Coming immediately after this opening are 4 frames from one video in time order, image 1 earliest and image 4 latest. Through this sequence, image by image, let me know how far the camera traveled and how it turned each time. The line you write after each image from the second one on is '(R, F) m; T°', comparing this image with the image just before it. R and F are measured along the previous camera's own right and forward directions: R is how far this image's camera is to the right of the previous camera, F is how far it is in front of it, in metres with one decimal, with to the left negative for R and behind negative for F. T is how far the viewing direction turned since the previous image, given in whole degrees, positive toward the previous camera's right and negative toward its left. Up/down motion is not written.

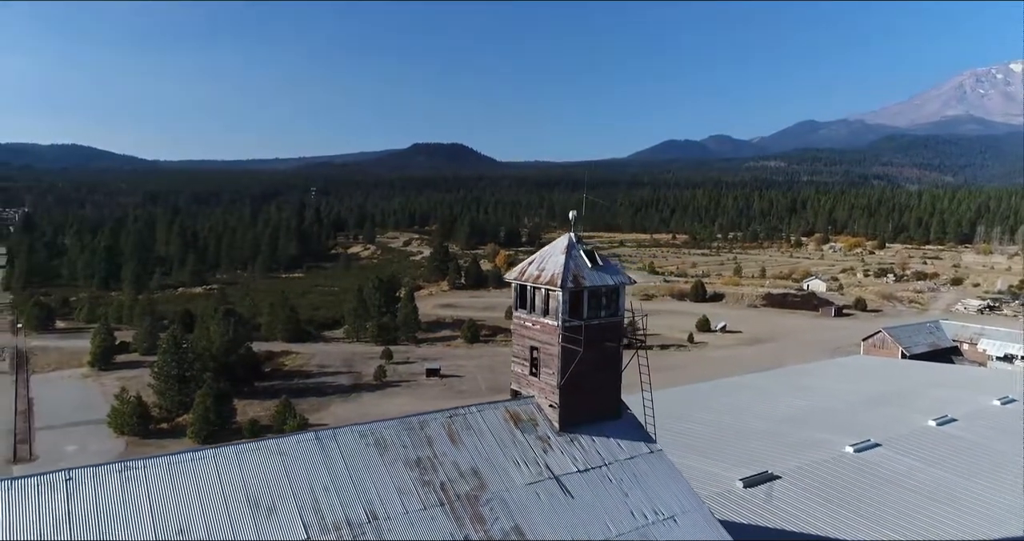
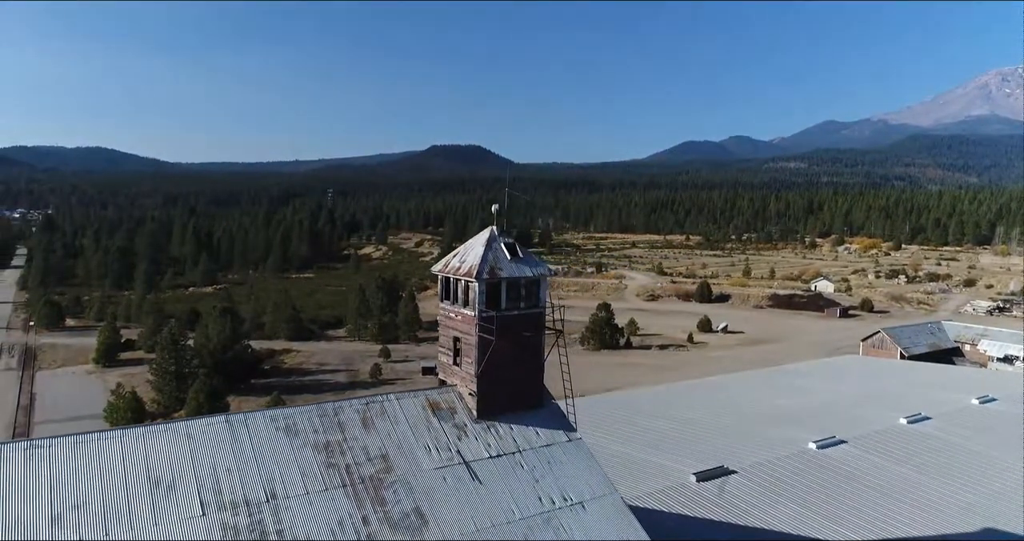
(+1.6, -0.3) m; -1°
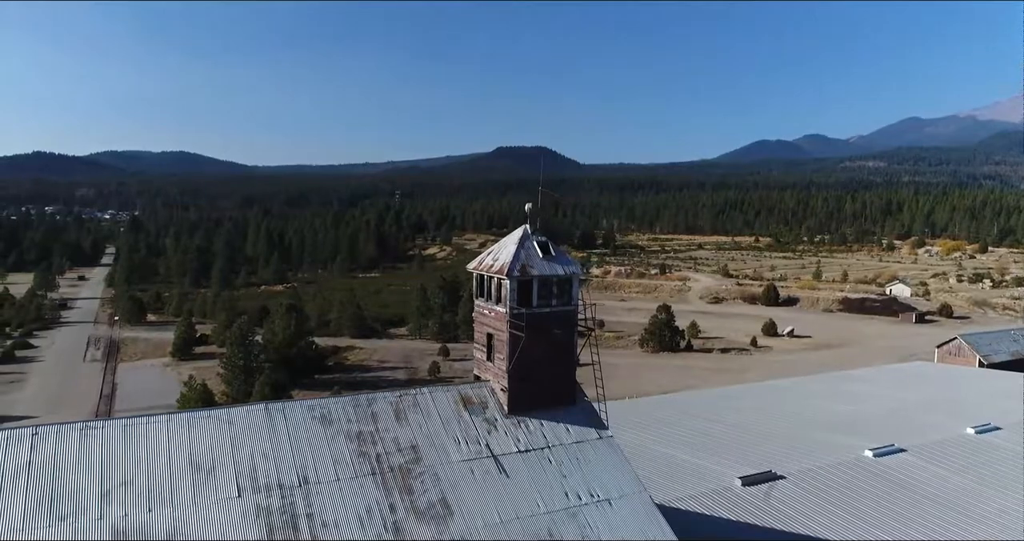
(+0.6, -0.1) m; -5°
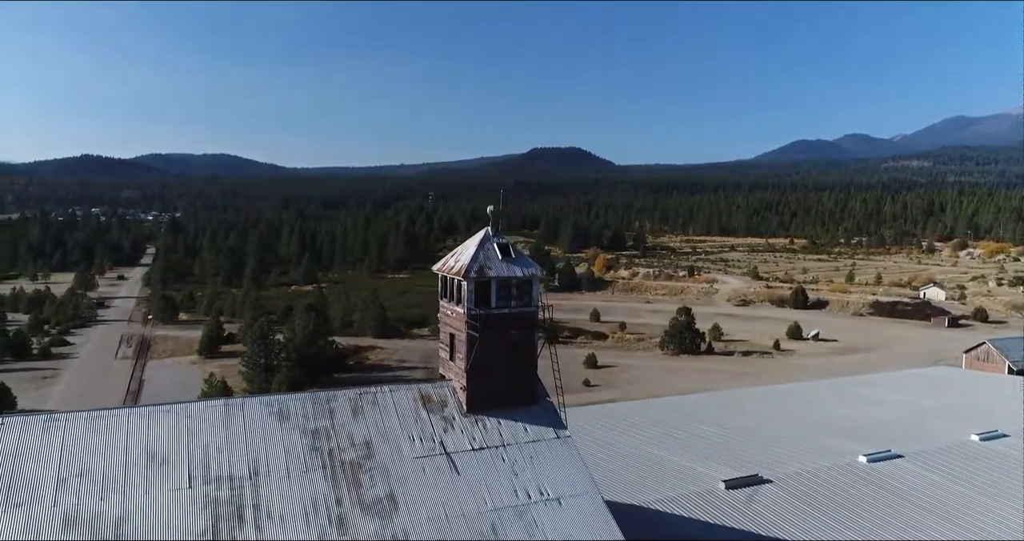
(+1.3, -0.2) m; -3°
